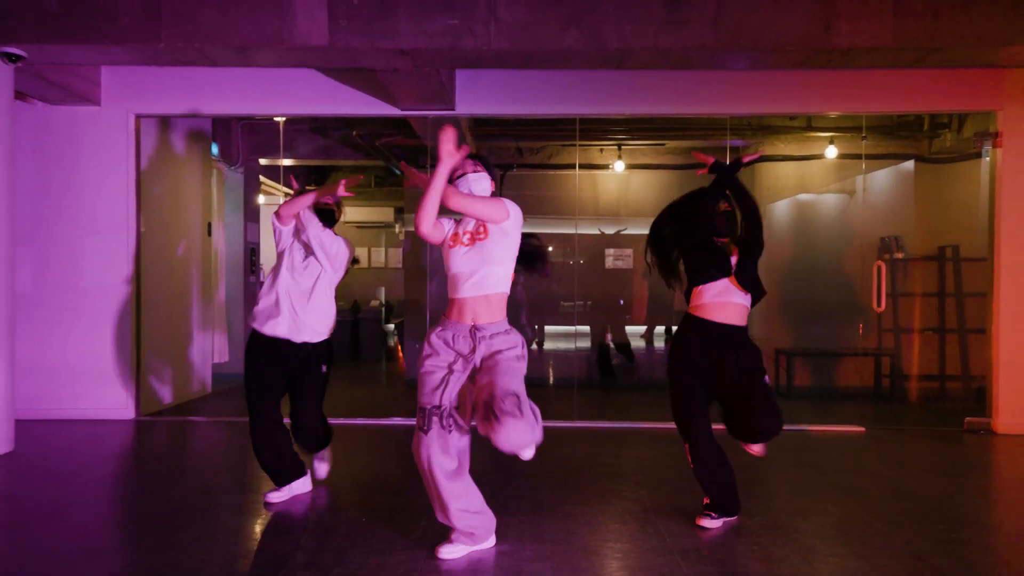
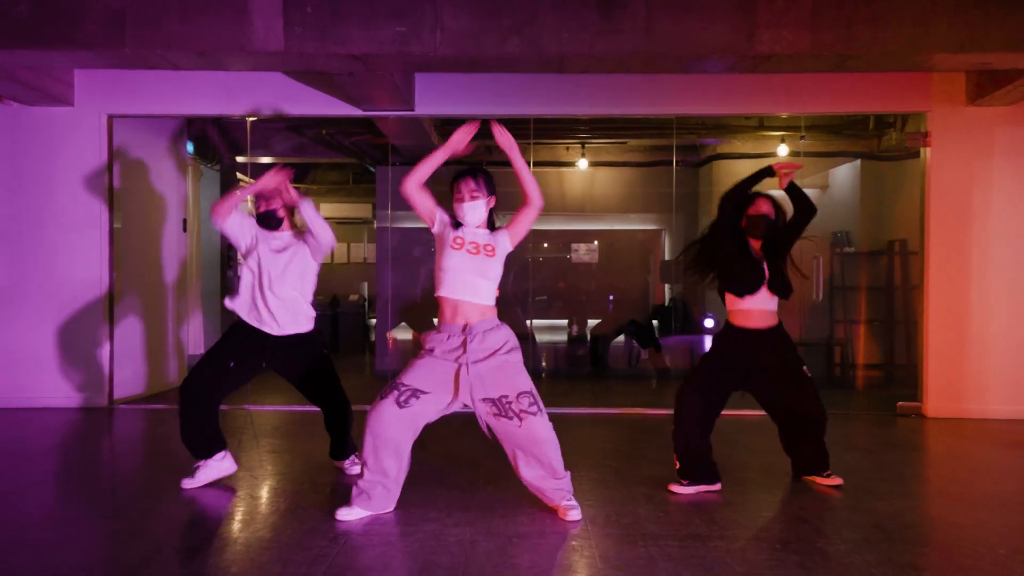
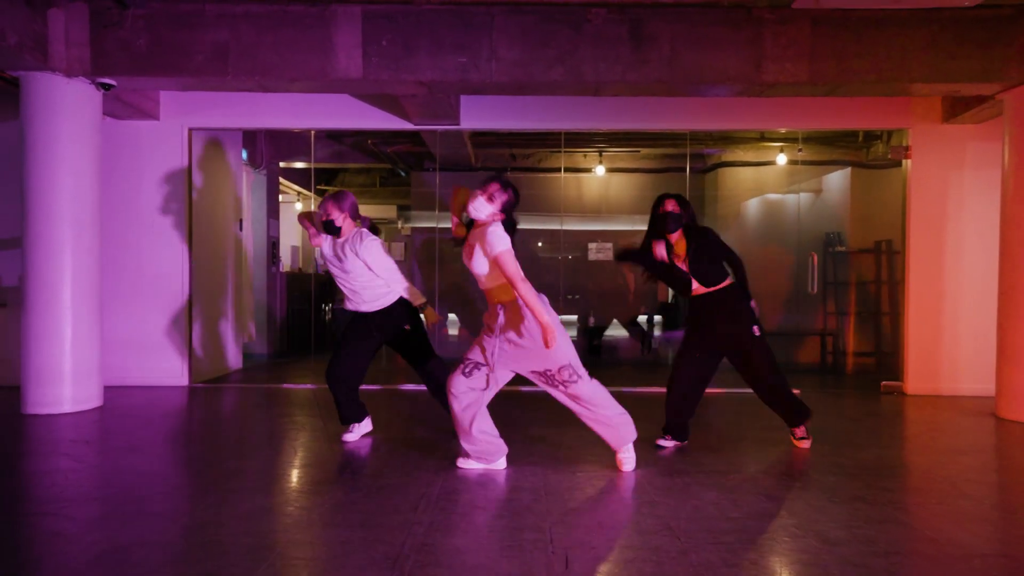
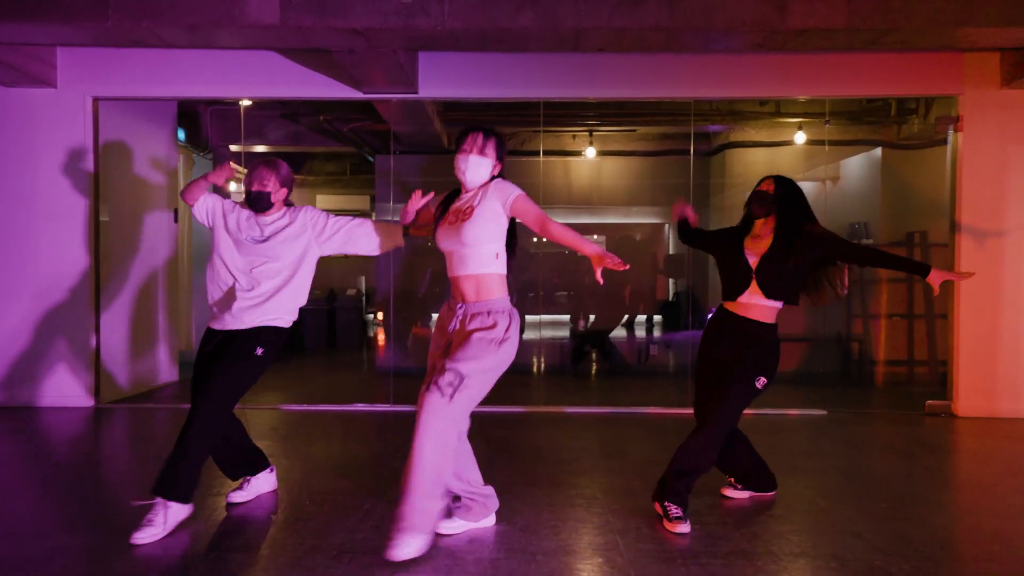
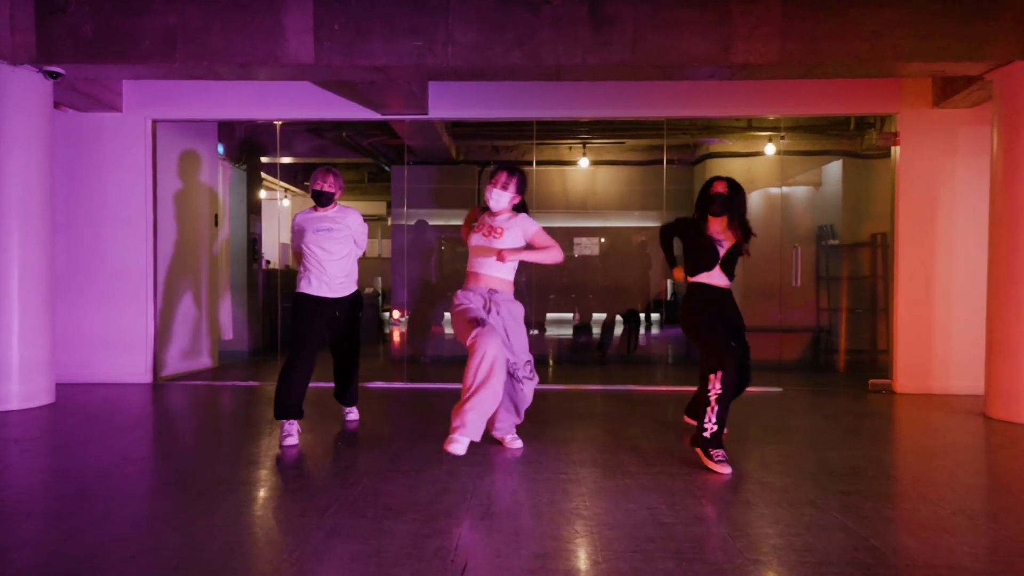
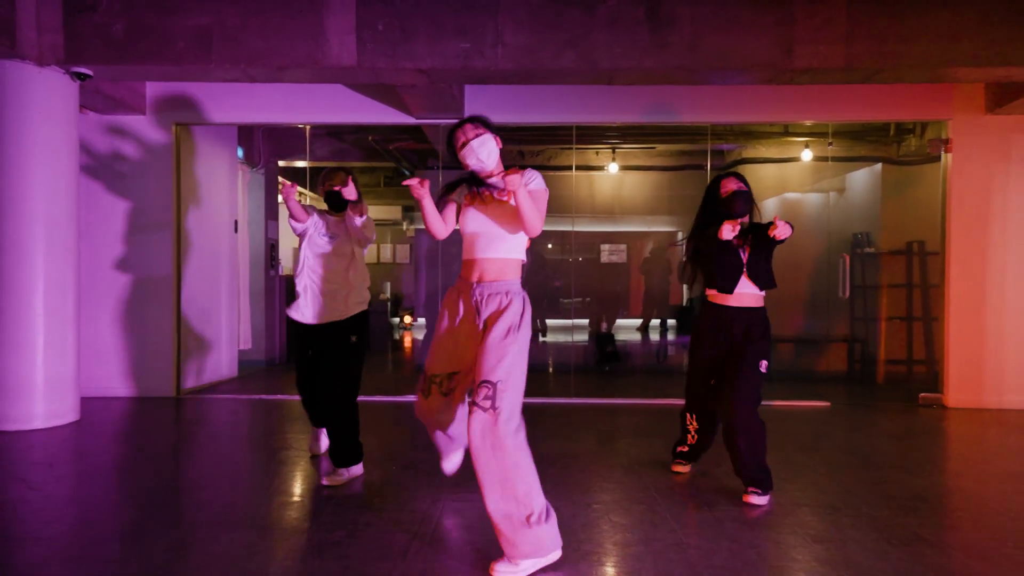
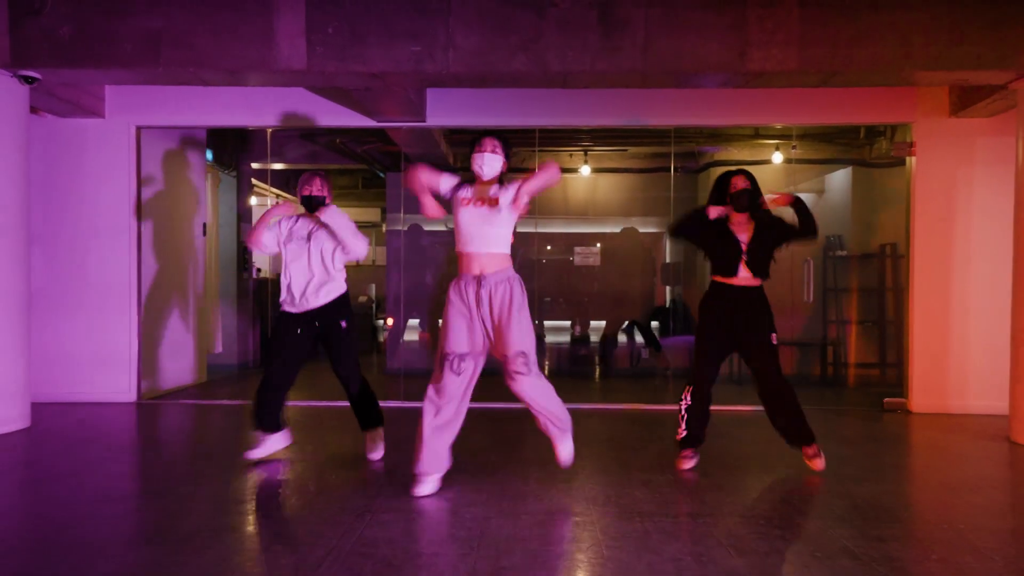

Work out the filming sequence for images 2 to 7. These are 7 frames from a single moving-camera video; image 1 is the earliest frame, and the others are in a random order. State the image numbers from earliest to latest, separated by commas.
6, 3, 4, 2, 7, 5
